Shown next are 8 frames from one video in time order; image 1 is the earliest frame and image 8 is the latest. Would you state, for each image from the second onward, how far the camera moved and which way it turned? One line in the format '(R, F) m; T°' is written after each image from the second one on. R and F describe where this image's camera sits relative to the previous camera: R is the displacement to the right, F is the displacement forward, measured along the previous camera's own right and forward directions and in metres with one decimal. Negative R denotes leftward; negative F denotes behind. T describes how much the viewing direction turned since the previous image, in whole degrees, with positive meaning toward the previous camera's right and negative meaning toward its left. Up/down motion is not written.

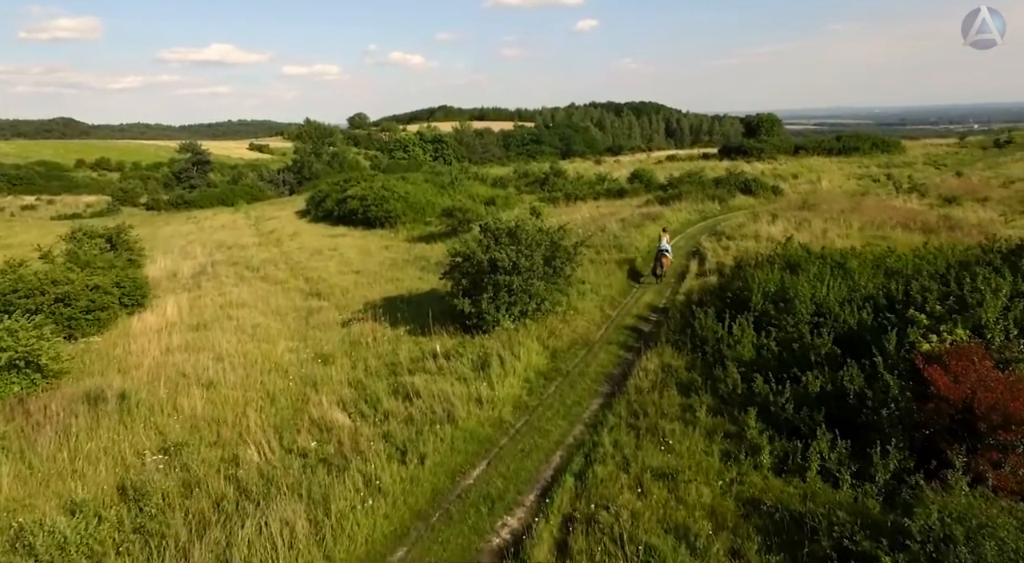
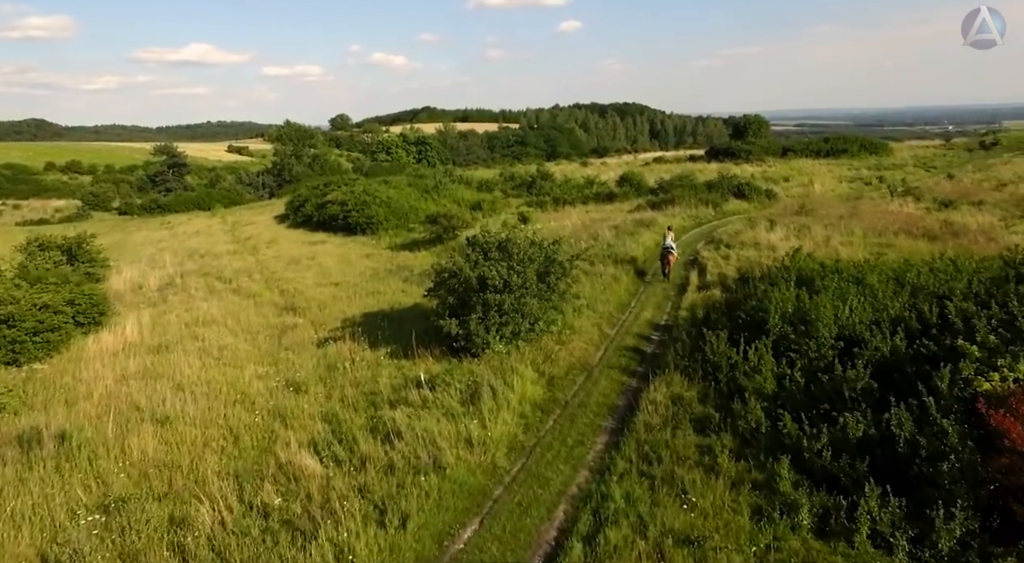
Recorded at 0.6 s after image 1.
(-0.1, +1.0) m; +1°
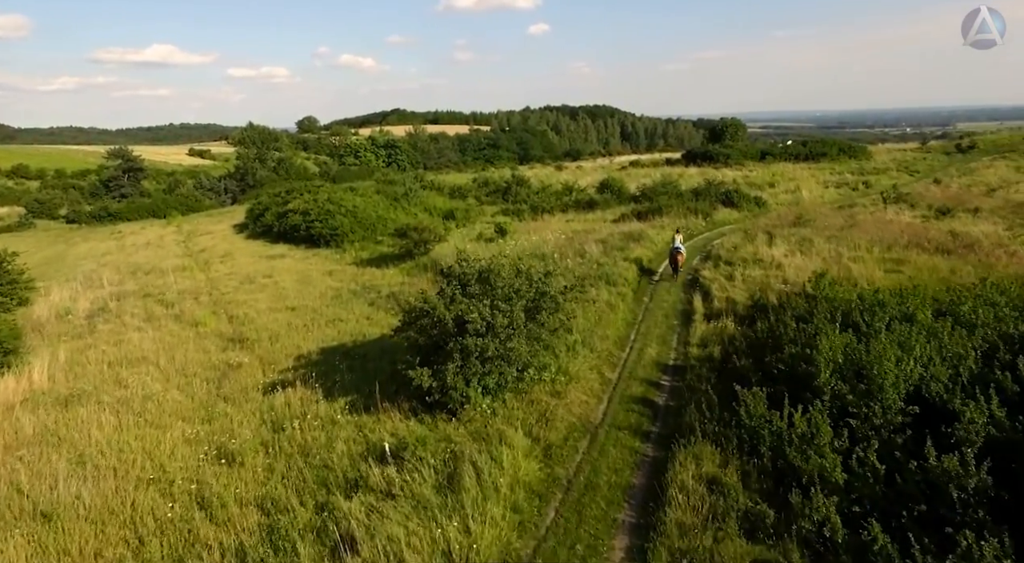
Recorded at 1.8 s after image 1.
(-0.2, +1.8) m; +2°
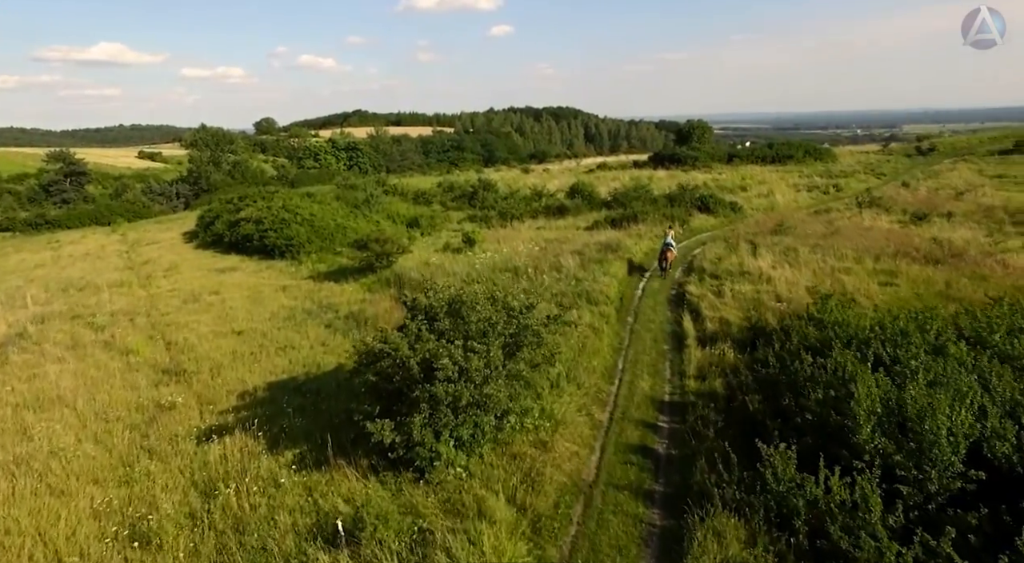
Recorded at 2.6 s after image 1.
(-0.1, +1.3) m; +3°
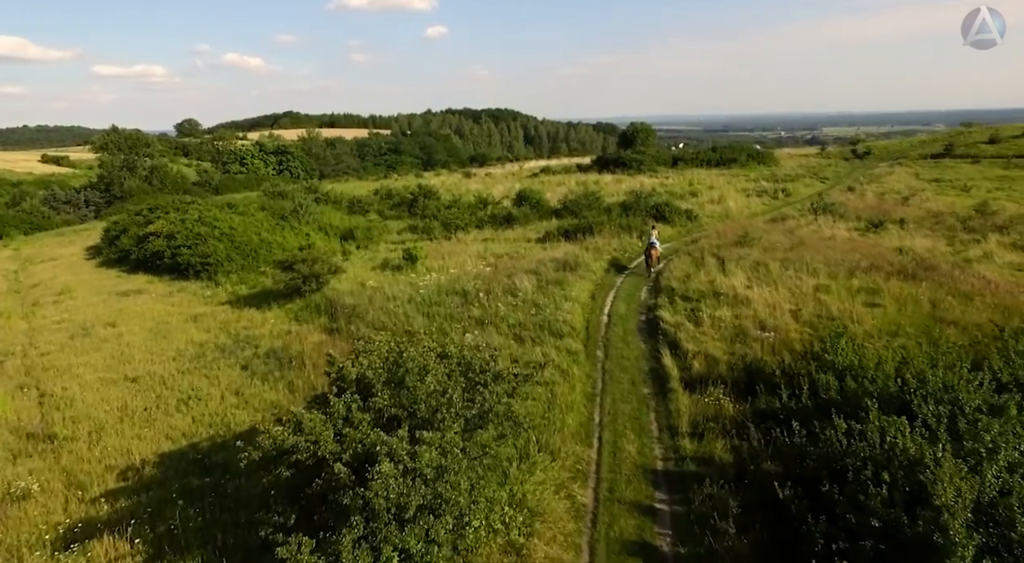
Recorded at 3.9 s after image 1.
(-0.2, +1.8) m; +5°
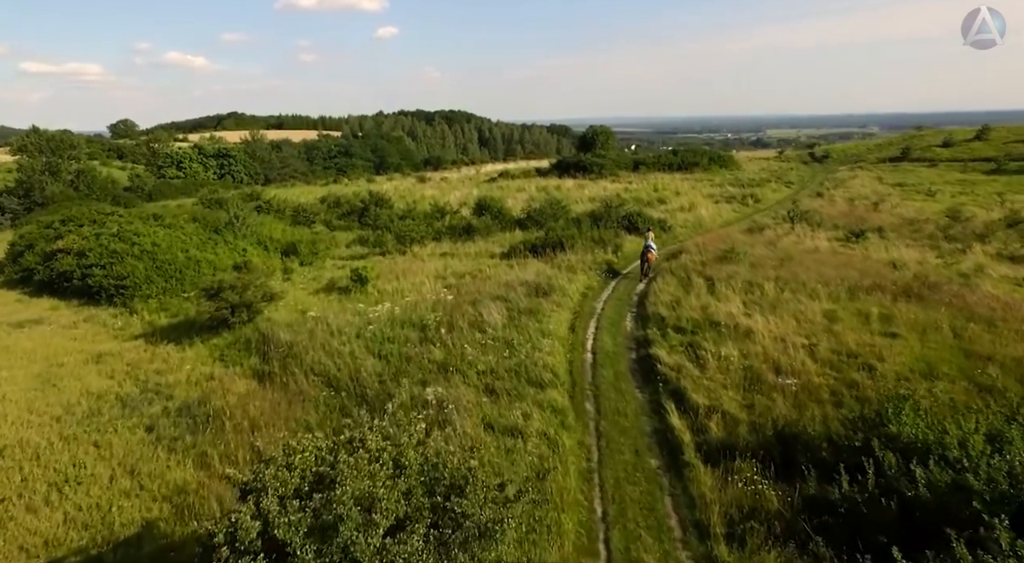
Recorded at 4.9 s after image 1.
(-0.2, +2.0) m; +4°
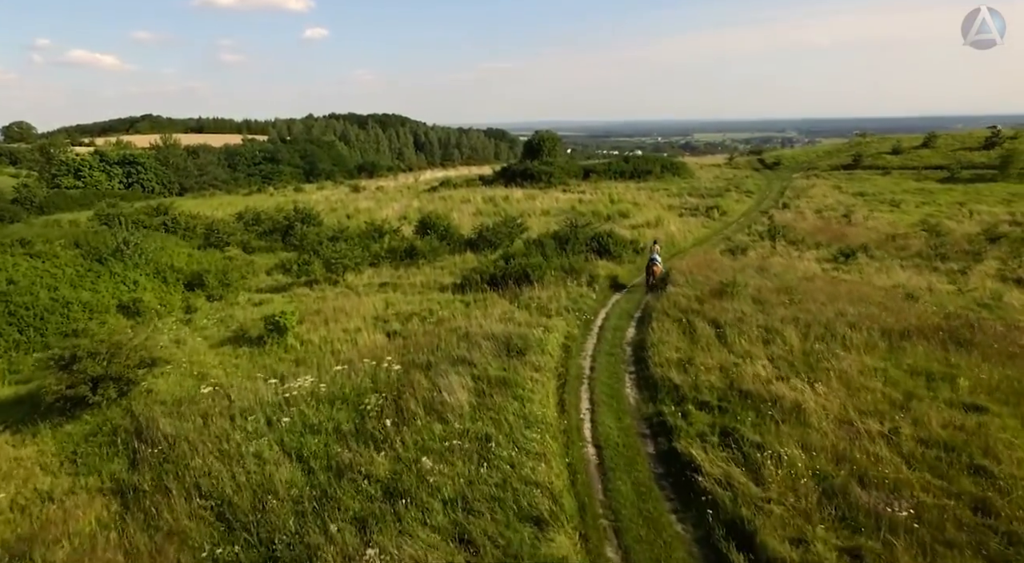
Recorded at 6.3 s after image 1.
(-0.4, +3.1) m; +5°
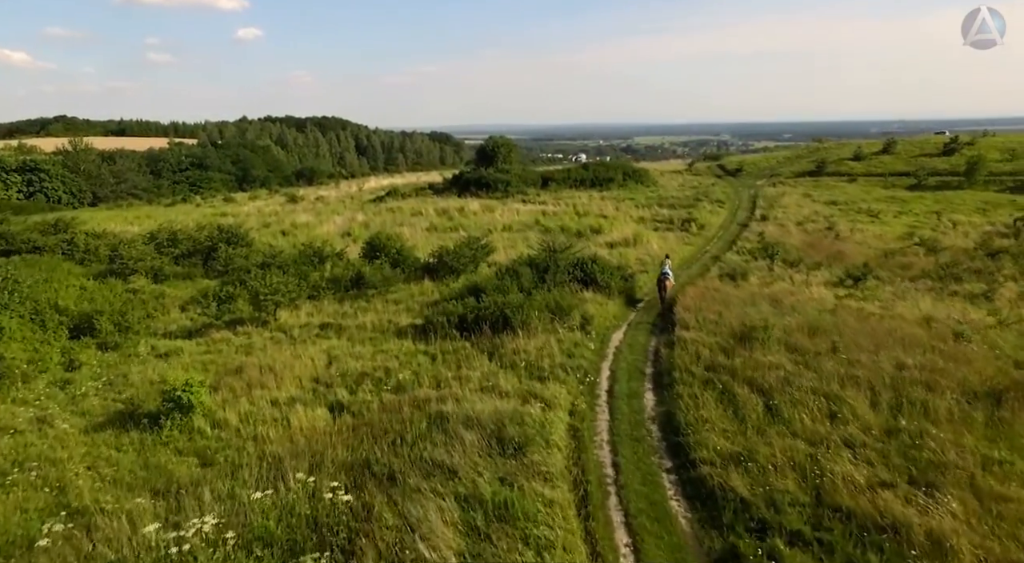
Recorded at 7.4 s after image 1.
(-0.6, +3.0) m; +5°
